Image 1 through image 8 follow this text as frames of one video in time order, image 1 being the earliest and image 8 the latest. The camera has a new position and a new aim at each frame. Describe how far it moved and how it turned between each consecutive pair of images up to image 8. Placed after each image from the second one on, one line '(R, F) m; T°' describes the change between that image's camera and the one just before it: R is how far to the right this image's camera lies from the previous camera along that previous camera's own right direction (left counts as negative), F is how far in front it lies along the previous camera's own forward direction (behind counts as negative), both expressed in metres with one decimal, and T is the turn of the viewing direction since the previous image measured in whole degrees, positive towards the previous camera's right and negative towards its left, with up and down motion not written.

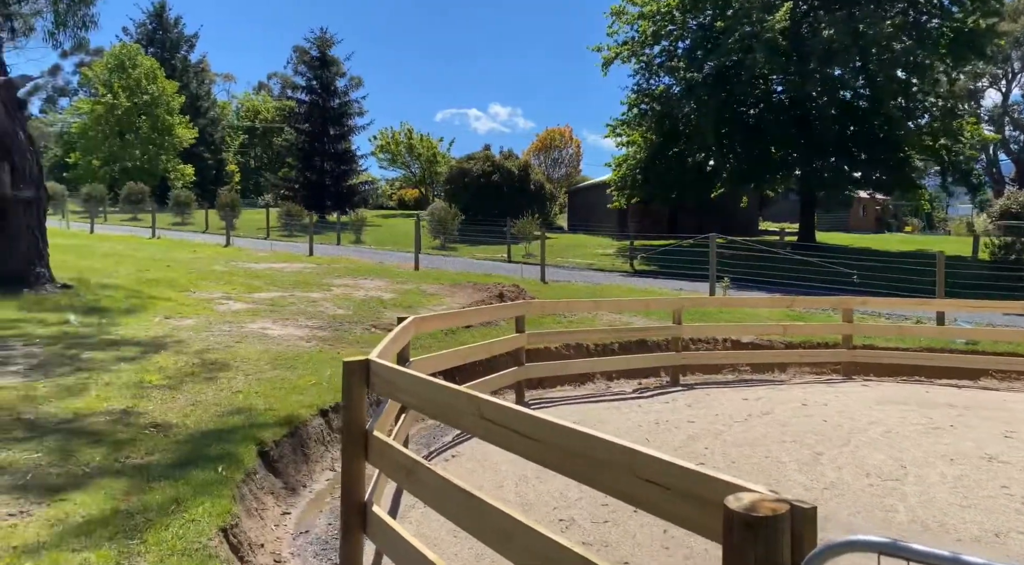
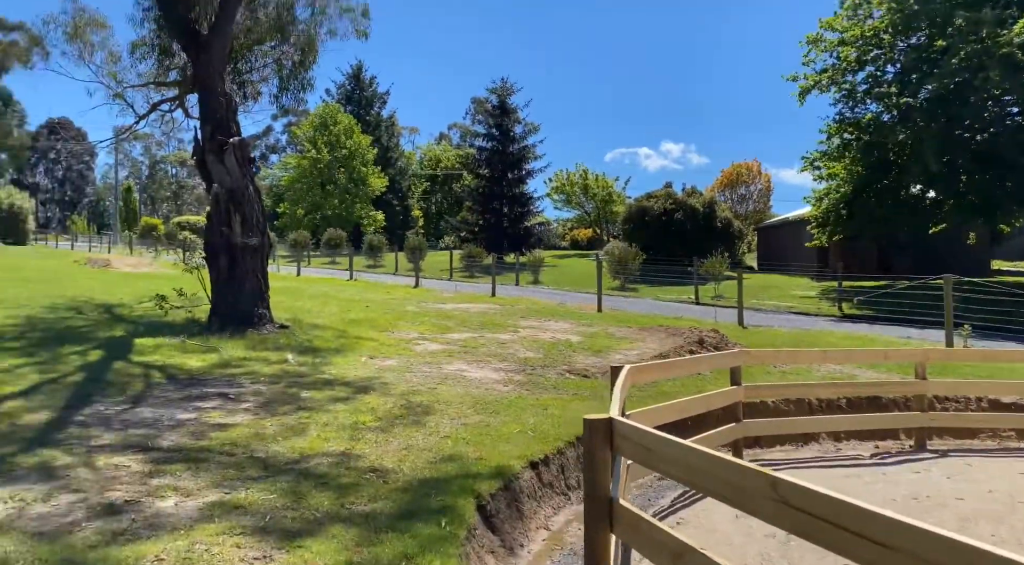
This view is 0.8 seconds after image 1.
(-1.1, +0.6) m; -13°
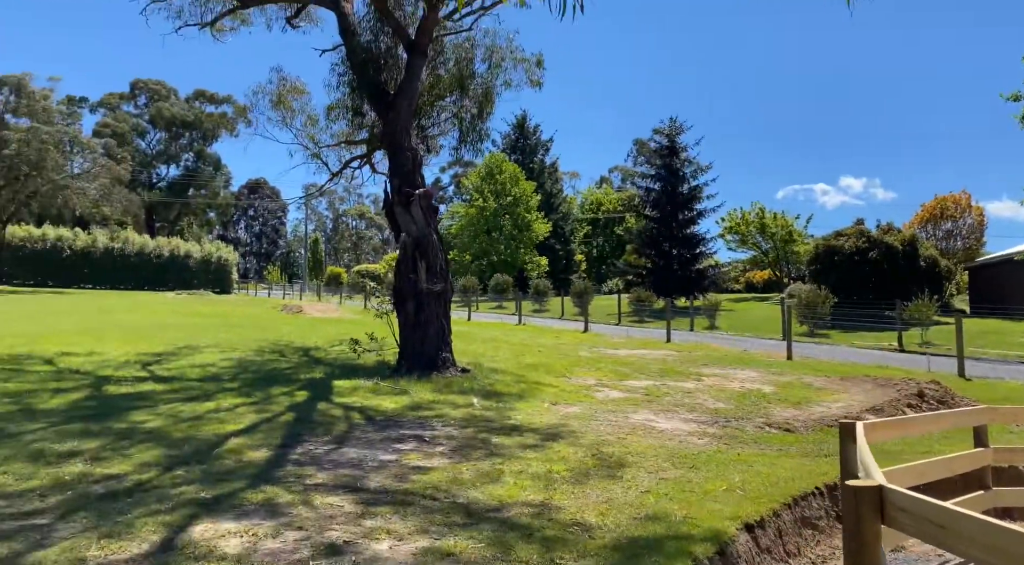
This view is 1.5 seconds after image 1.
(-0.8, +0.2) m; -12°
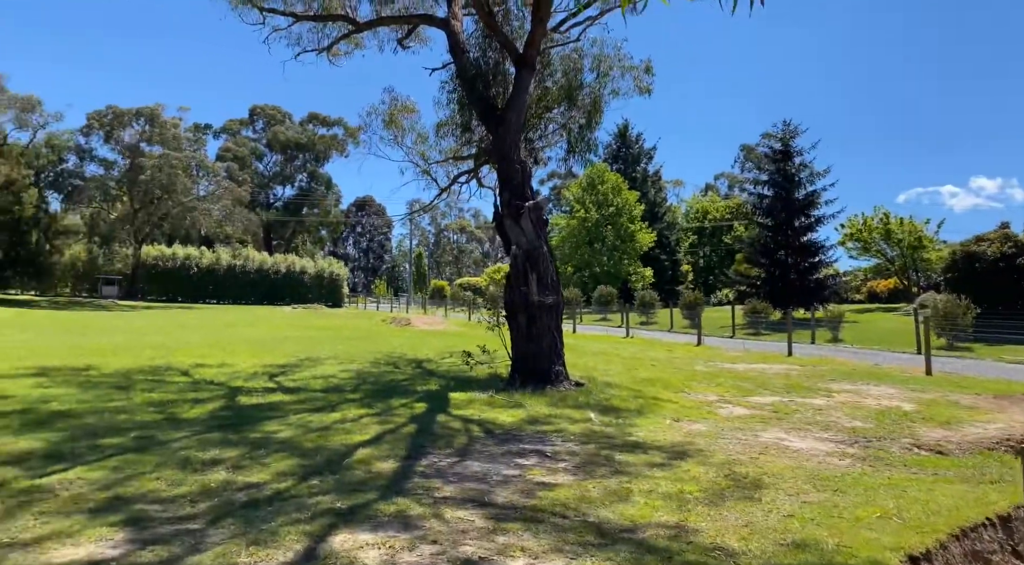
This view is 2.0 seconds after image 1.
(-0.5, +0.2) m; -7°
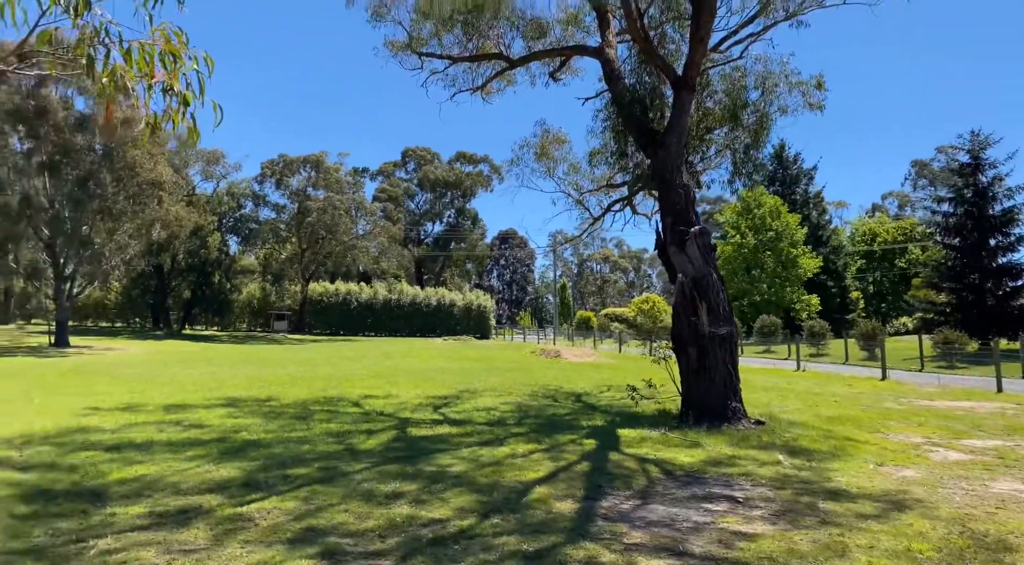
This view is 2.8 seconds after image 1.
(-0.6, +0.3) m; -11°
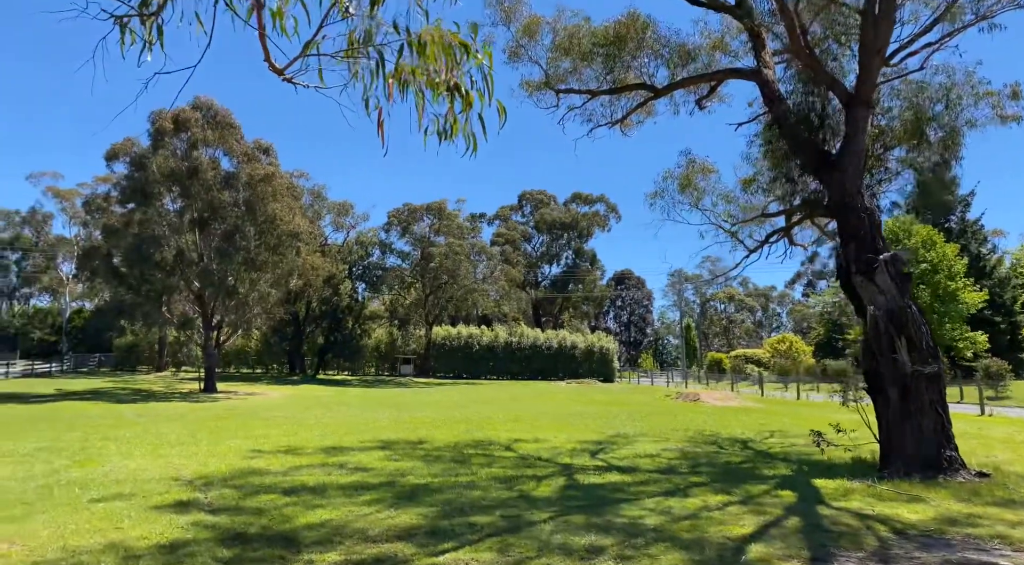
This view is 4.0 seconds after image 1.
(-1.1, +0.4) m; -8°
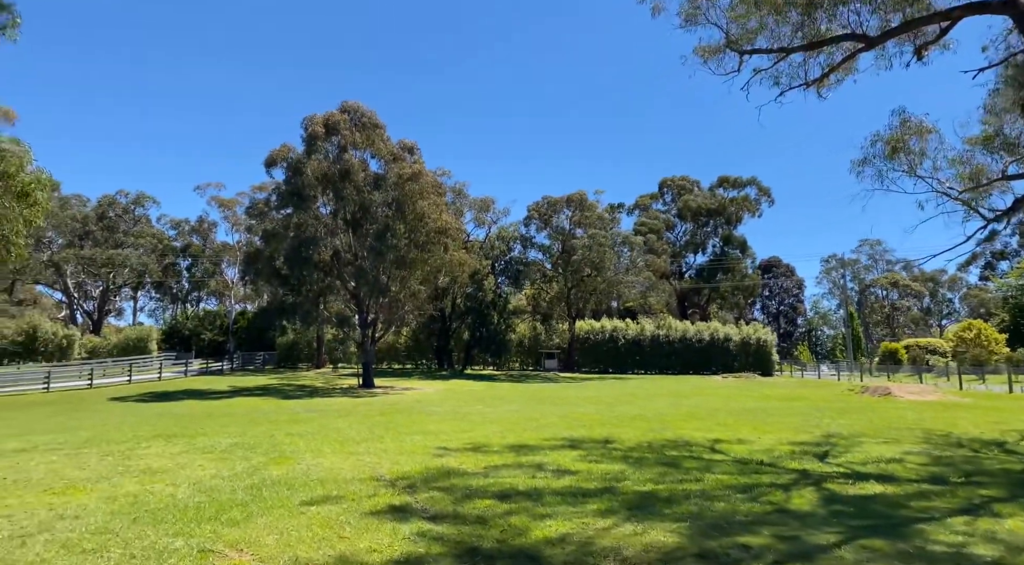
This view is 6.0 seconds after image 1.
(-1.3, +1.0) m; -10°
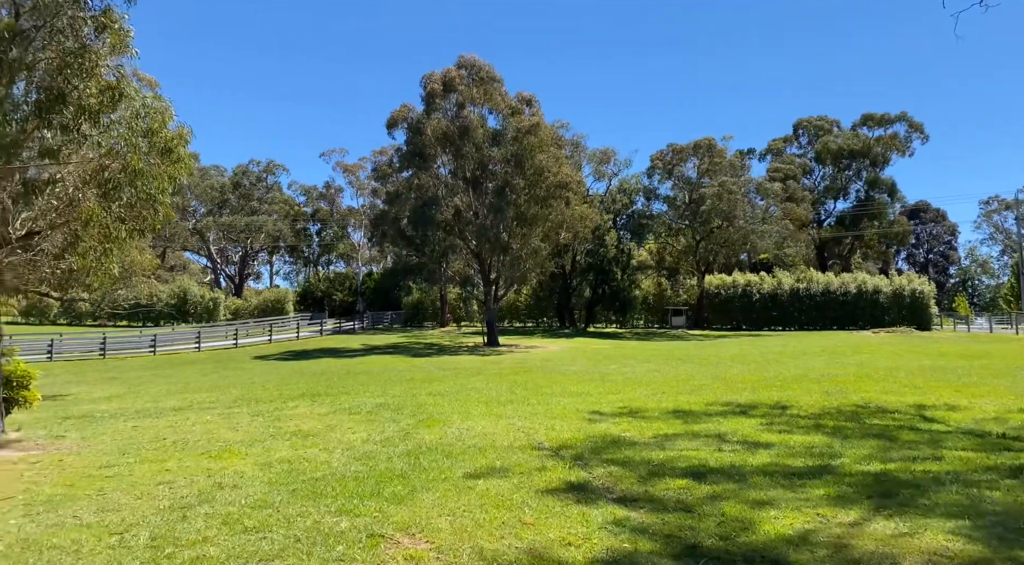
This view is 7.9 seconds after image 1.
(-0.7, +1.0) m; -10°
